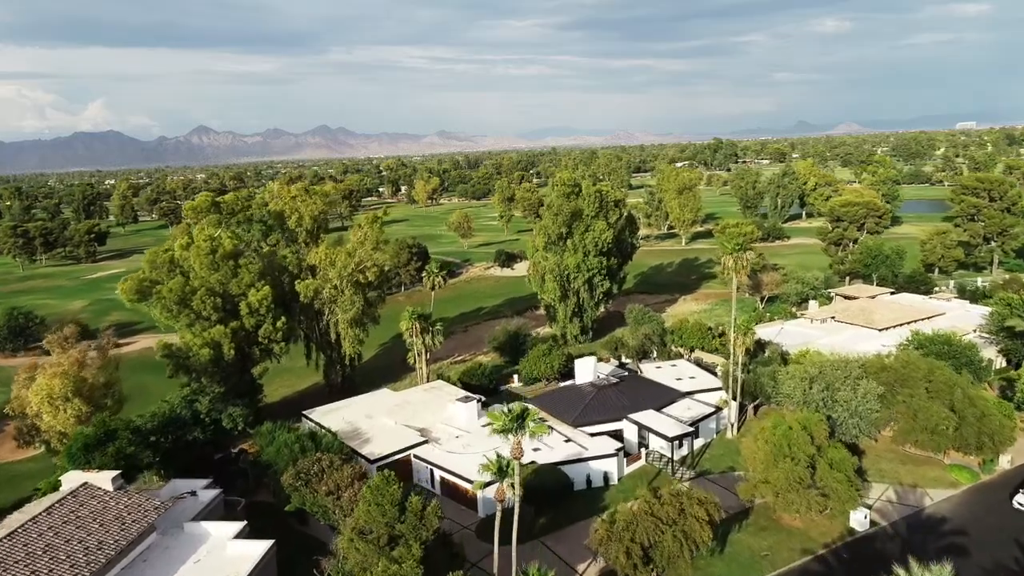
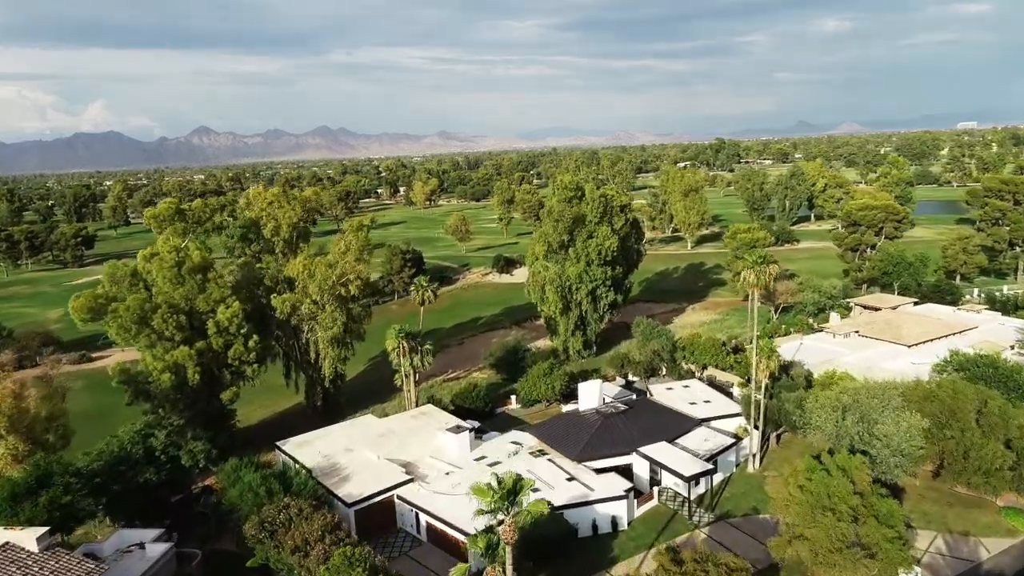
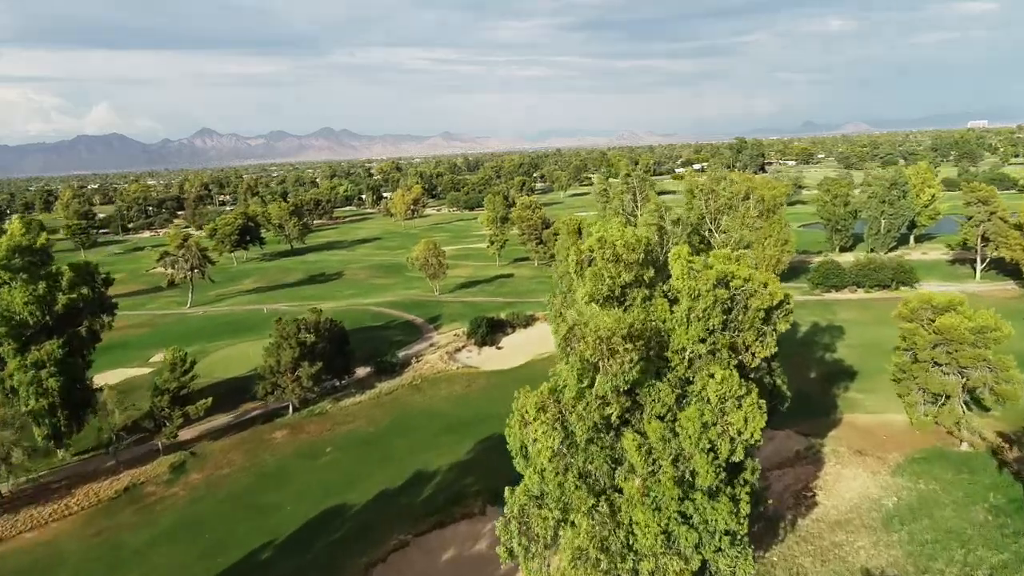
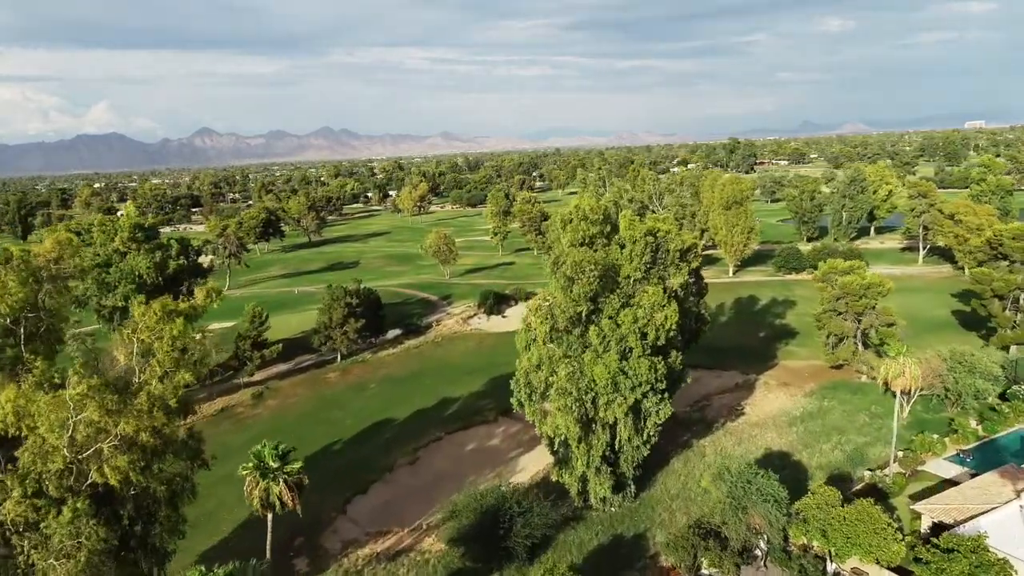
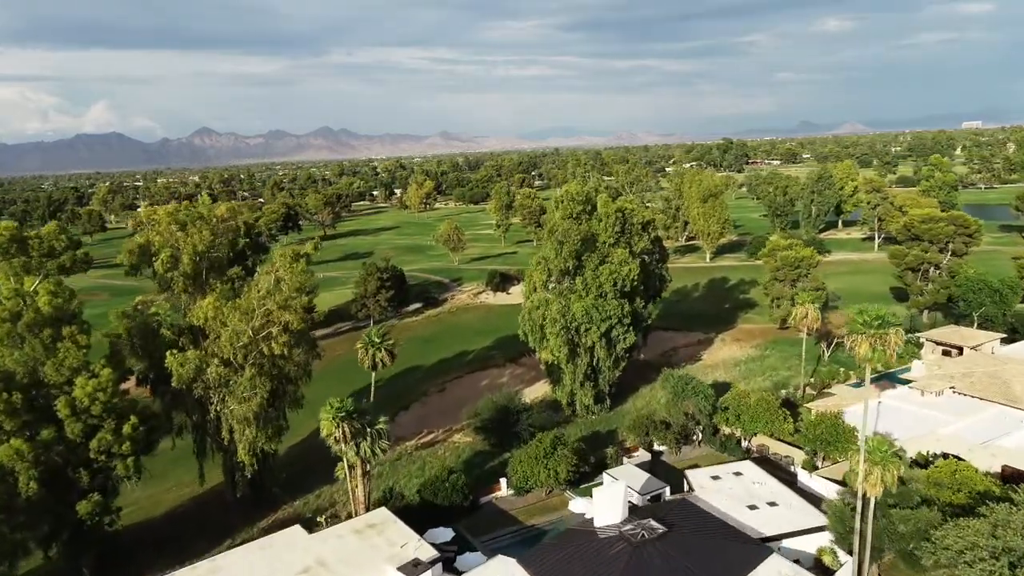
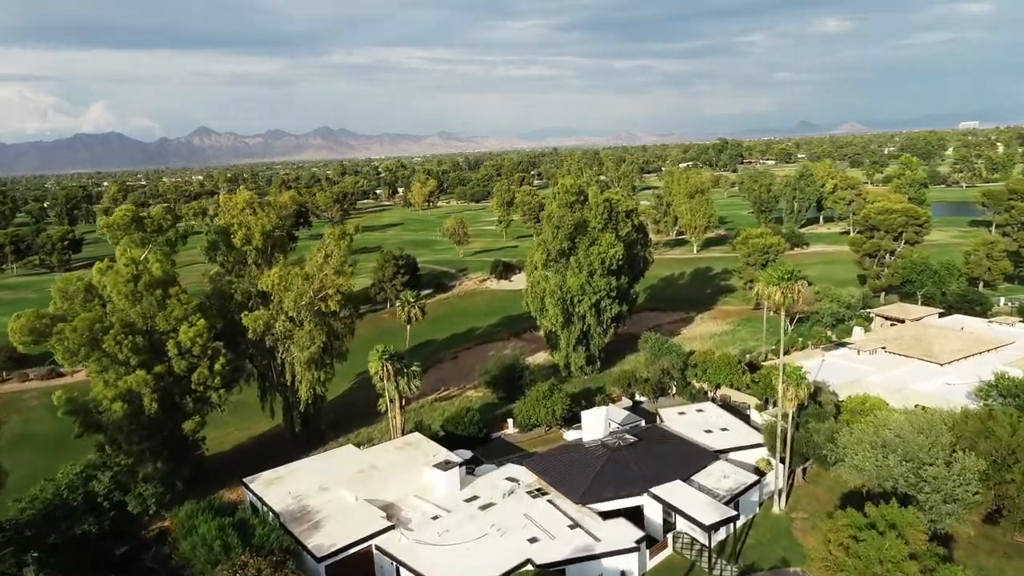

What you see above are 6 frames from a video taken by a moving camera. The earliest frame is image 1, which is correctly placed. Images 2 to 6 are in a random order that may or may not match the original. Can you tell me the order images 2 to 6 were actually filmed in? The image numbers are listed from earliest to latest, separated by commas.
2, 6, 5, 4, 3
